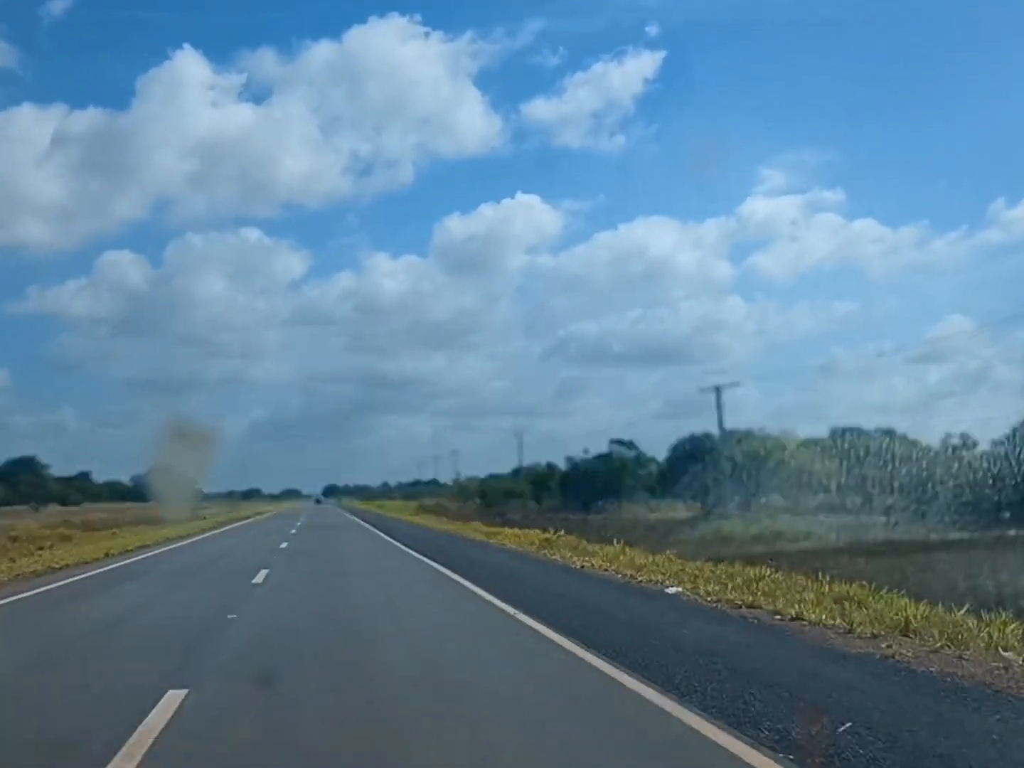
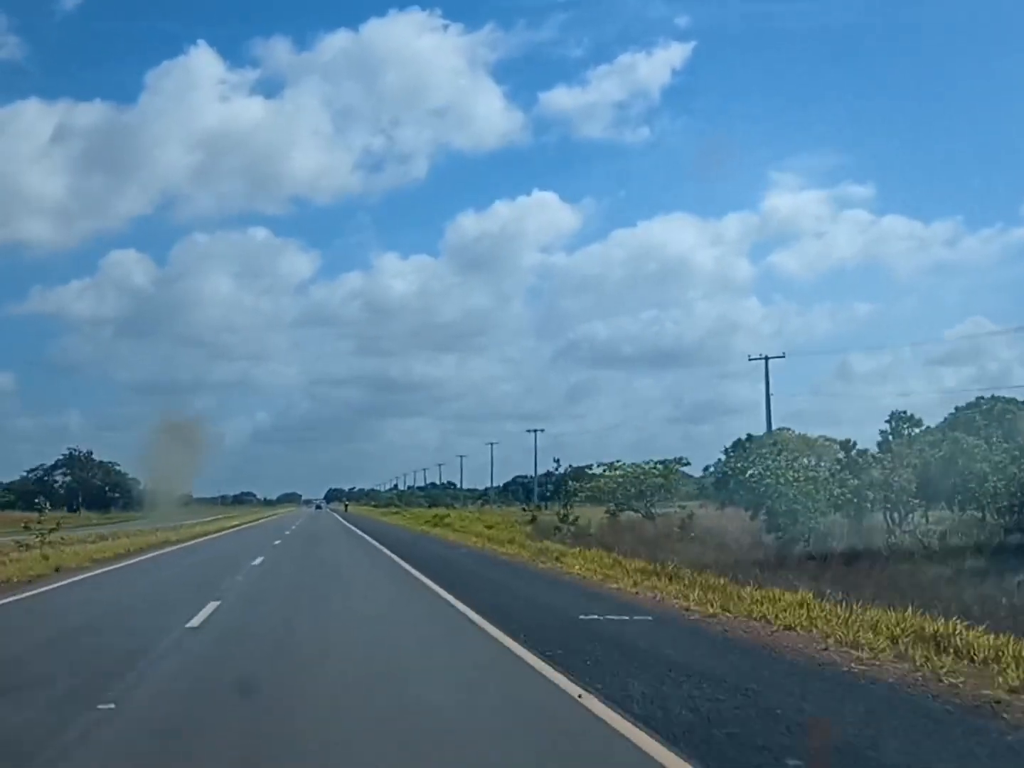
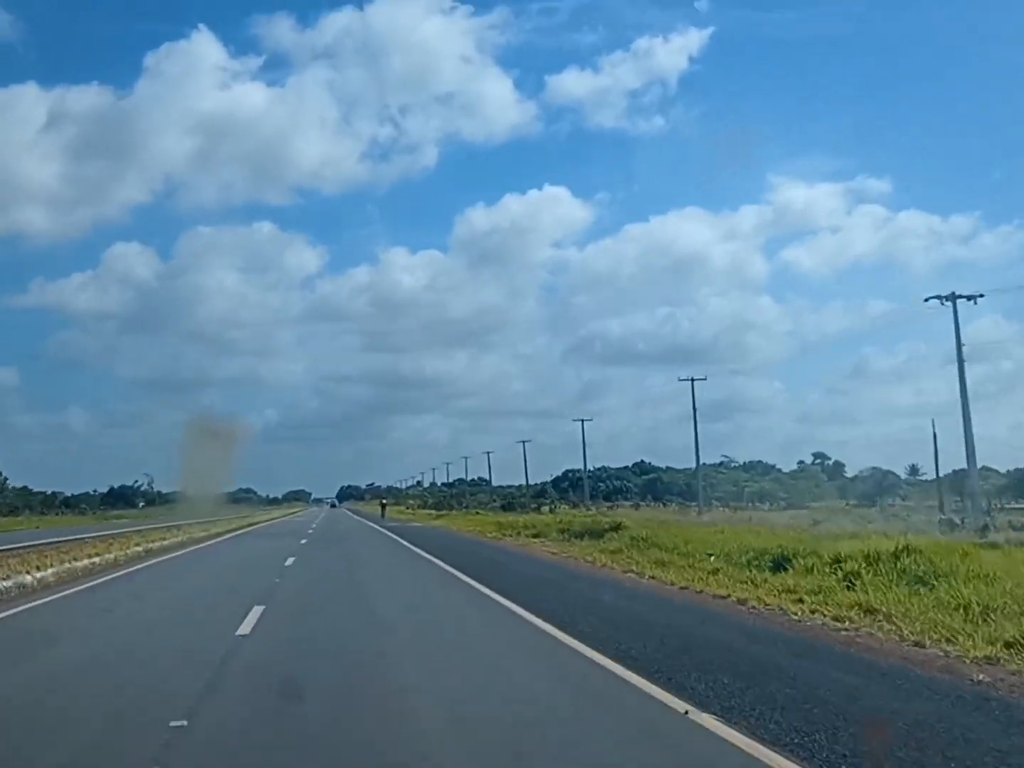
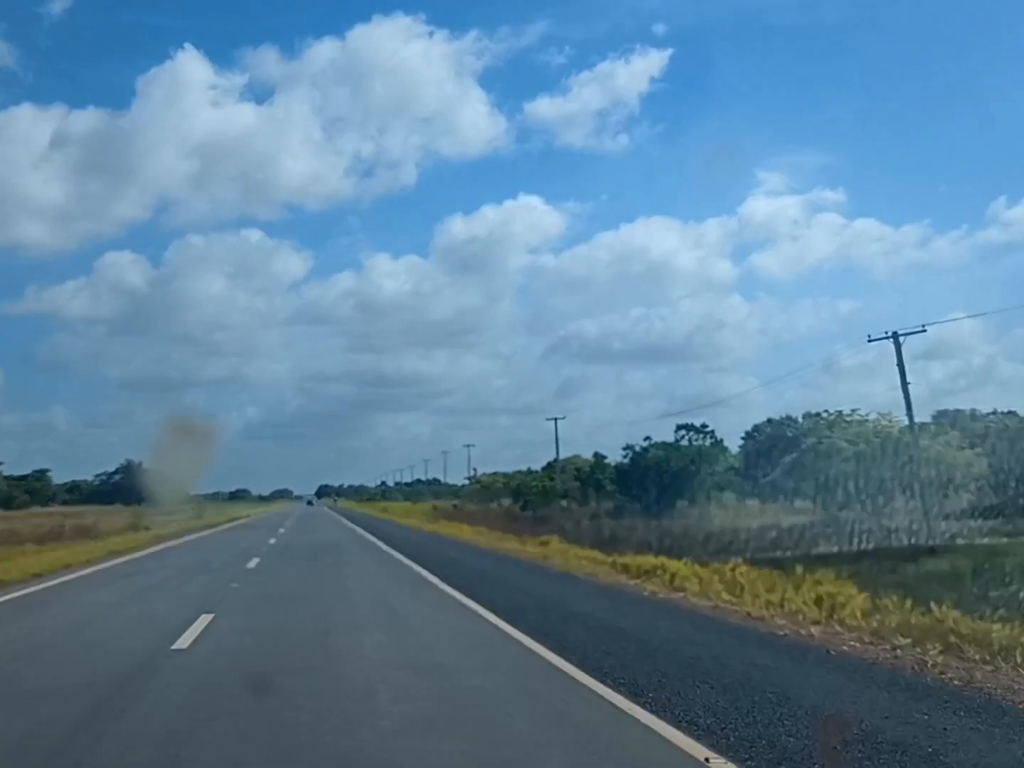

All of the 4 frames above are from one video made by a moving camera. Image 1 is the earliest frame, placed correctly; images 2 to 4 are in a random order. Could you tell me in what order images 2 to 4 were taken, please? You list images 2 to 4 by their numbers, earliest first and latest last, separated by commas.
4, 2, 3
